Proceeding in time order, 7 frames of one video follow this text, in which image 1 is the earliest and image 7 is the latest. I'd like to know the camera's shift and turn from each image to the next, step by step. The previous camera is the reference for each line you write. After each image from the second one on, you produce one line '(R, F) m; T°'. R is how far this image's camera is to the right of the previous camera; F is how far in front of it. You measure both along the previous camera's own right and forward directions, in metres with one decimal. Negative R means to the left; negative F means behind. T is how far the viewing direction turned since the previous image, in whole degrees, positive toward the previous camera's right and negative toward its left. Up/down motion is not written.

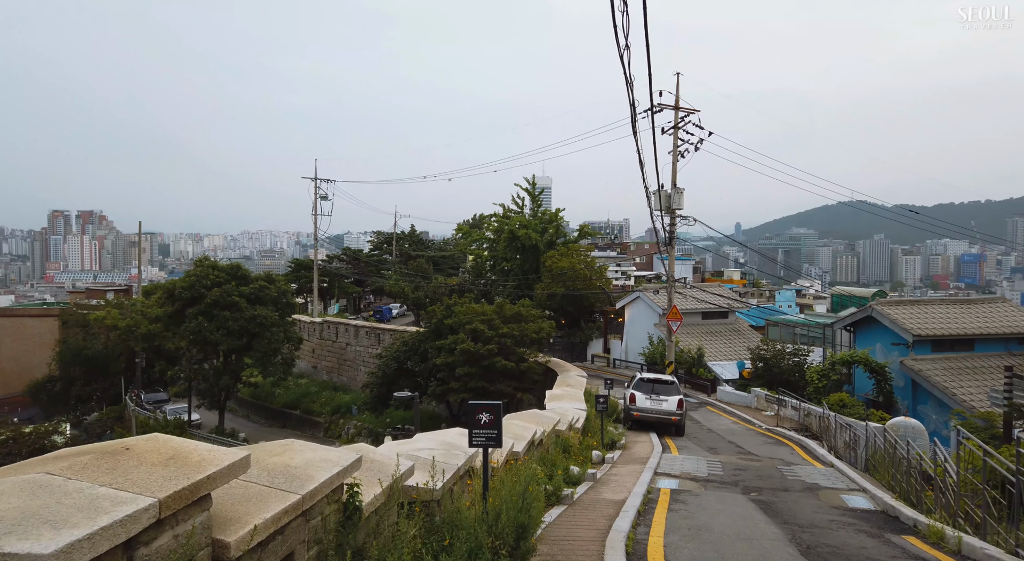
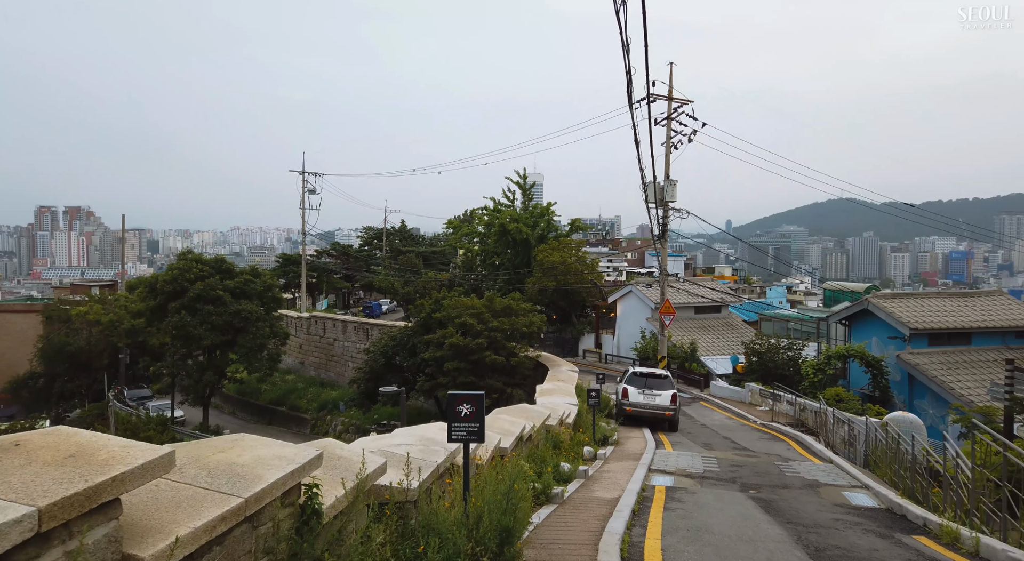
(+0.1, +0.5) m; +1°
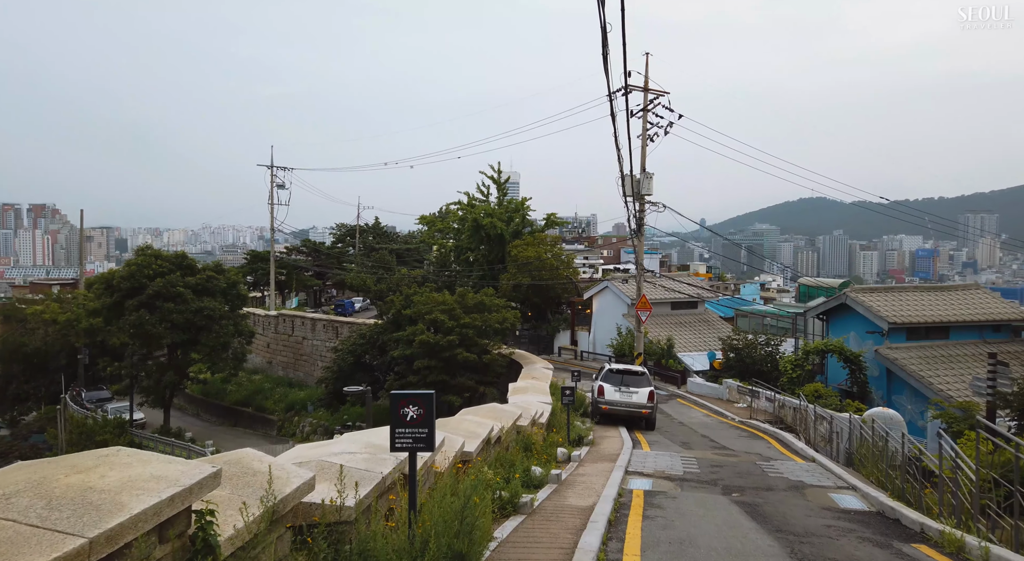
(+0.1, +0.7) m; +2°
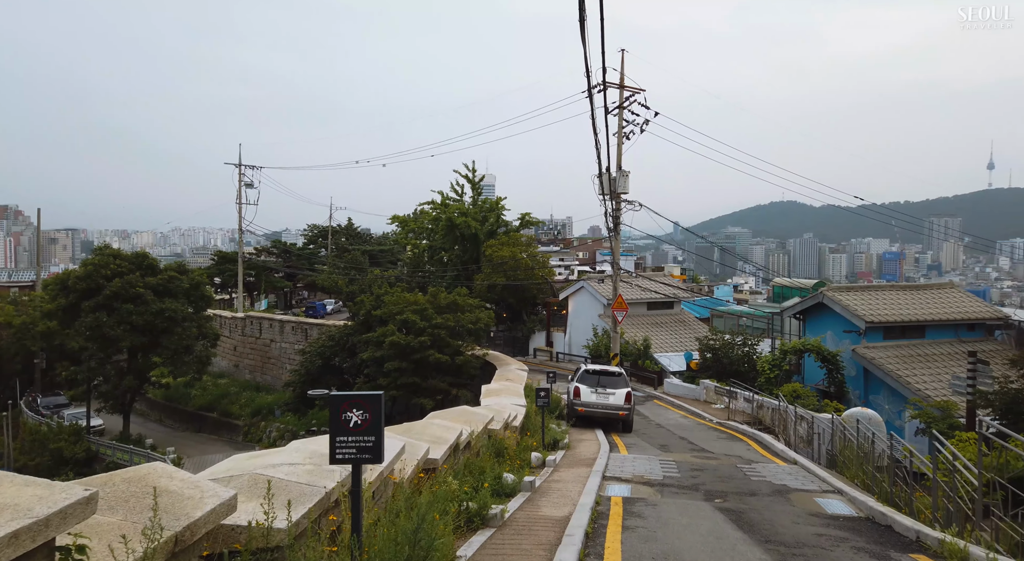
(+0.1, +0.6) m; +2°
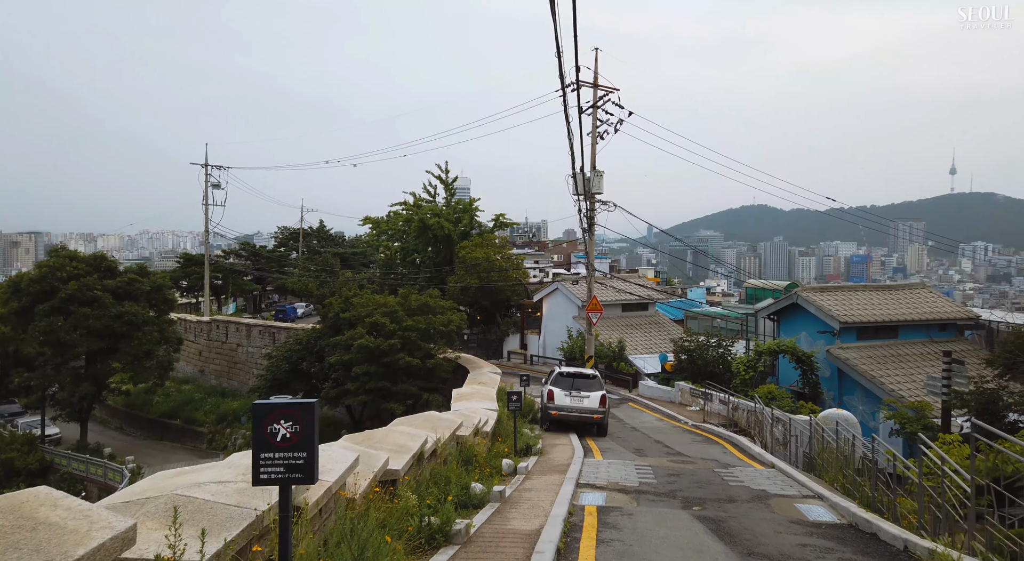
(+0.1, +0.5) m; +2°
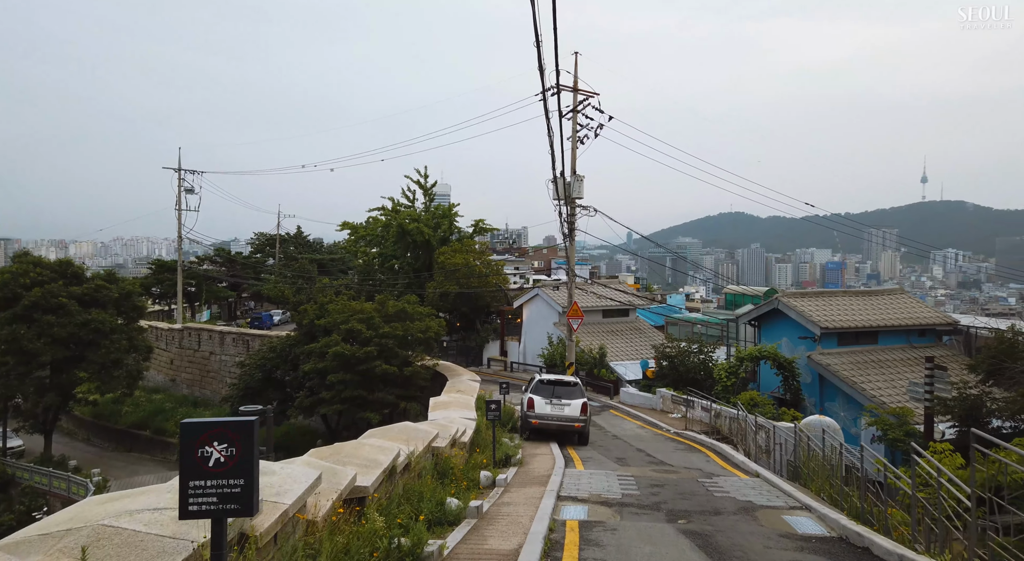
(0.0, +0.4) m; +1°
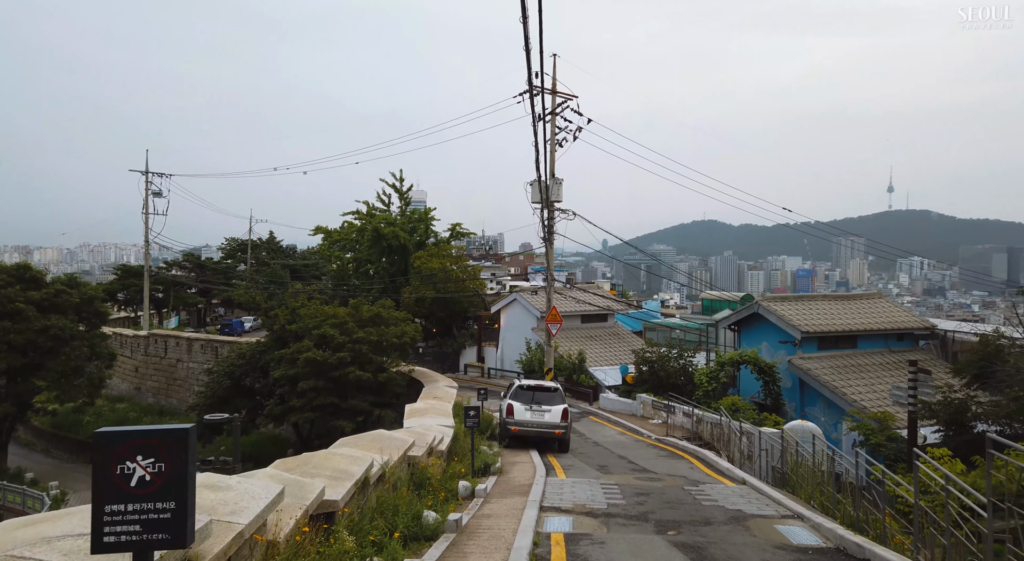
(-0.1, +0.5) m; +2°
